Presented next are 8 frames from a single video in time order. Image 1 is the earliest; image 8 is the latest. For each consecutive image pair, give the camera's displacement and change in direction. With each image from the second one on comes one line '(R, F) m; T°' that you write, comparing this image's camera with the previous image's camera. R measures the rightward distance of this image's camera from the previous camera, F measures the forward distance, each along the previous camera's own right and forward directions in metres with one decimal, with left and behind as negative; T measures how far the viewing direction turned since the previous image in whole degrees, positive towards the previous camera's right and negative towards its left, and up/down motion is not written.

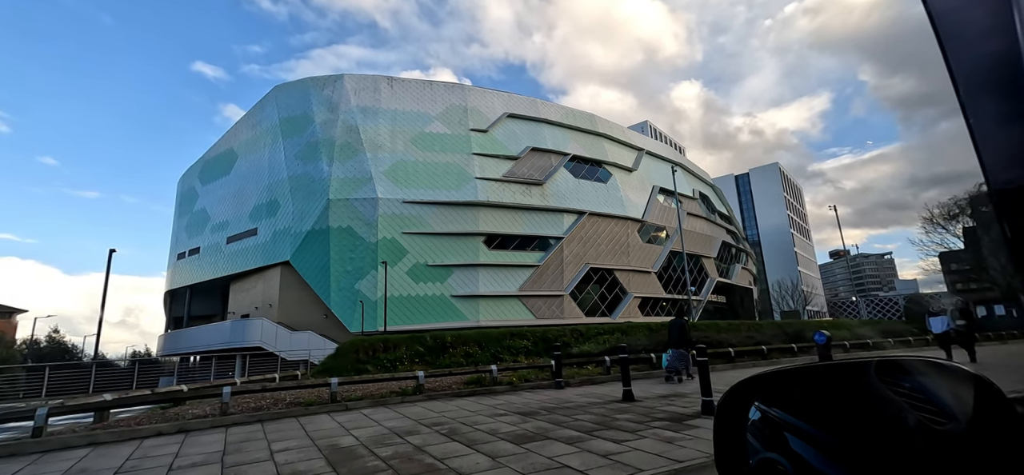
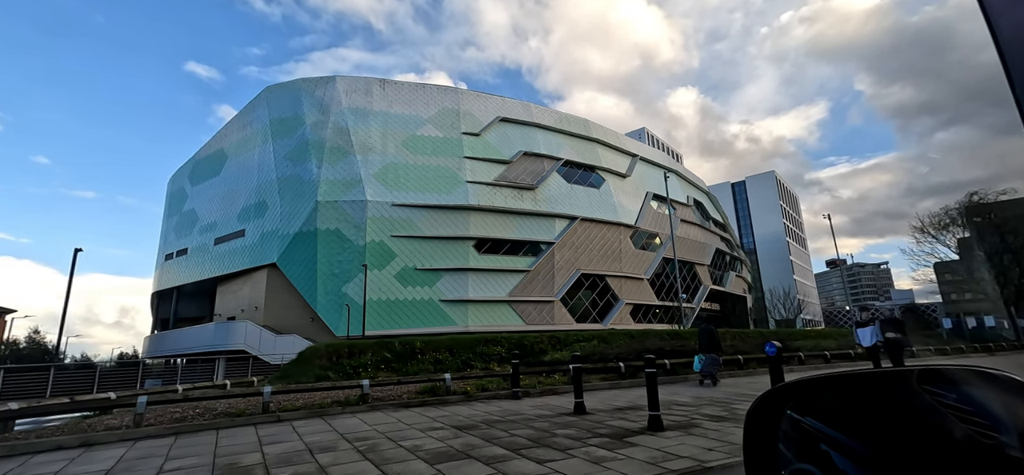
(+0.5, +0.2) m; 0°
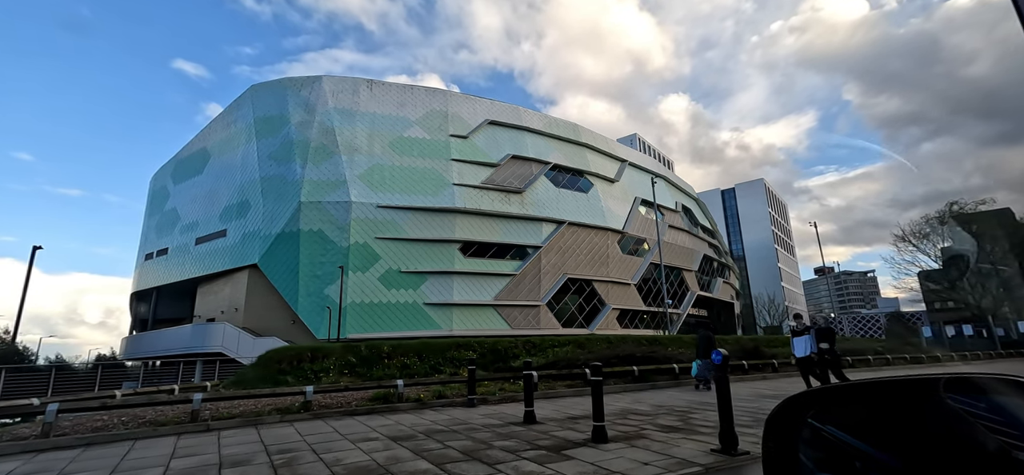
(+0.4, +0.2) m; +1°
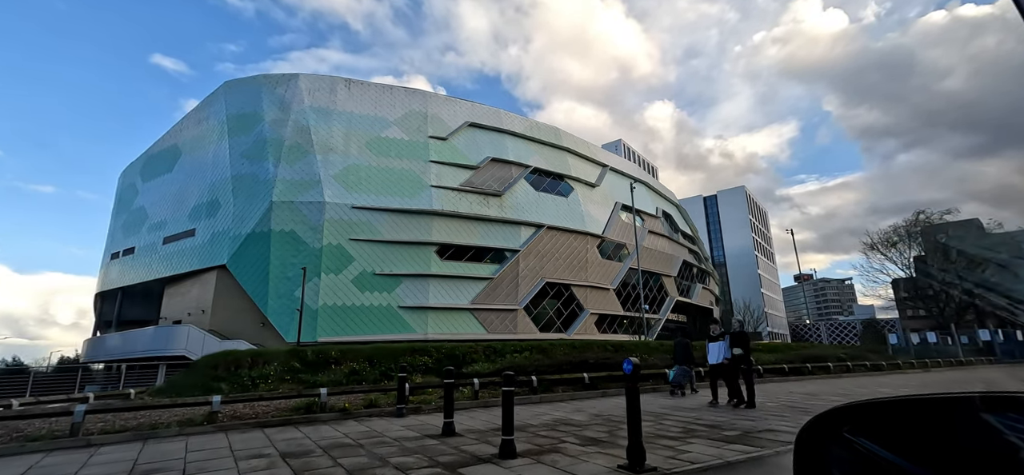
(+0.6, +0.2) m; +2°
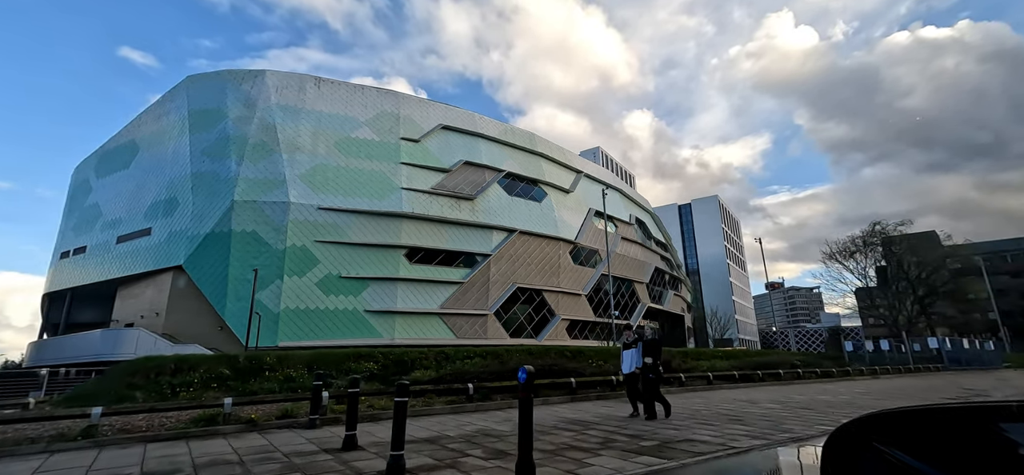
(+0.5, +0.2) m; +2°
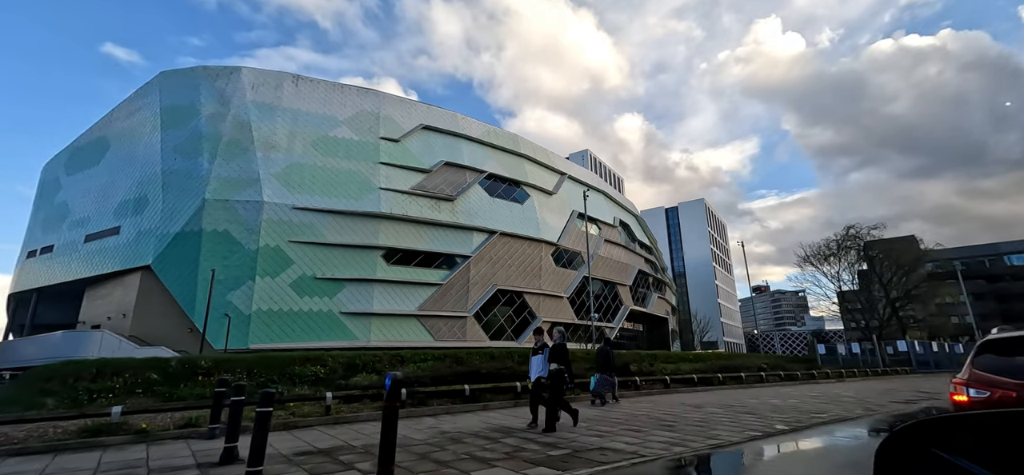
(+0.7, +0.2) m; +1°
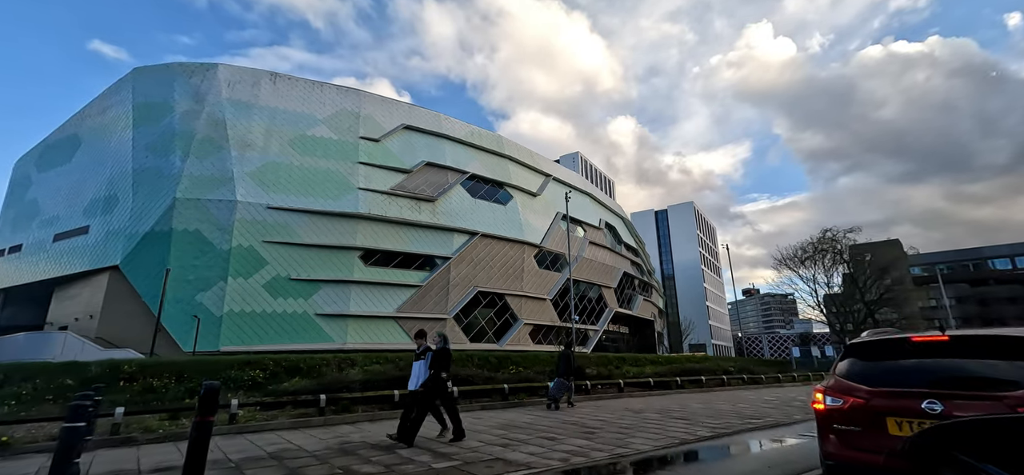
(+0.8, +0.3) m; +1°
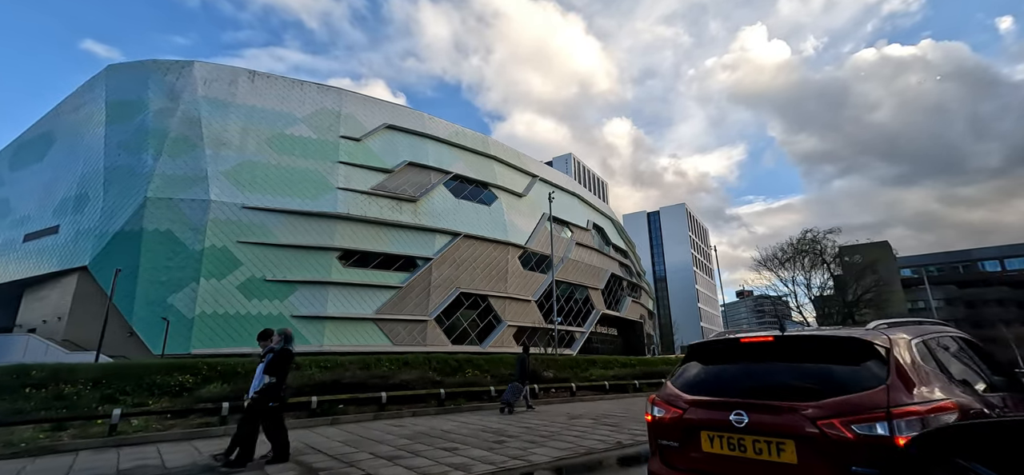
(+0.9, +0.3) m; 0°
